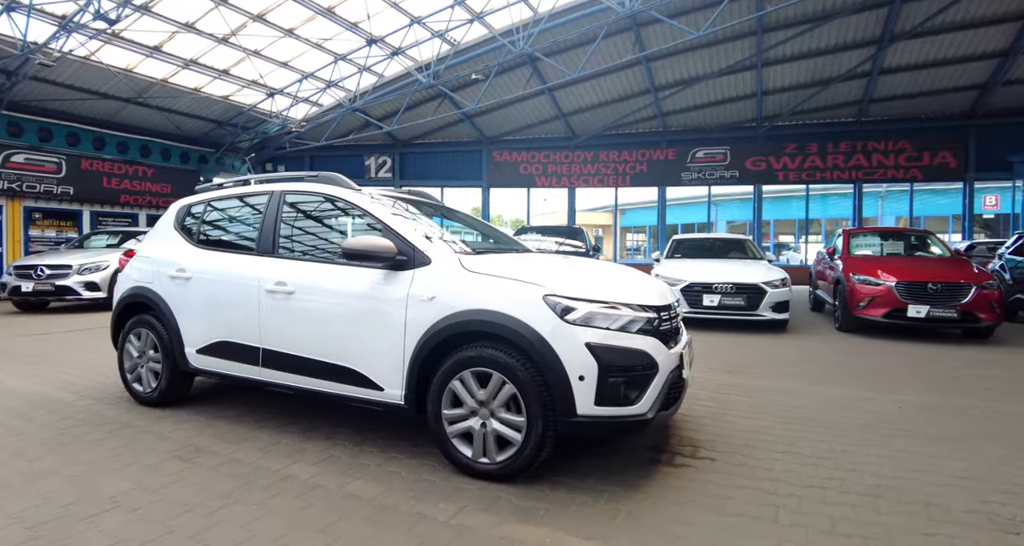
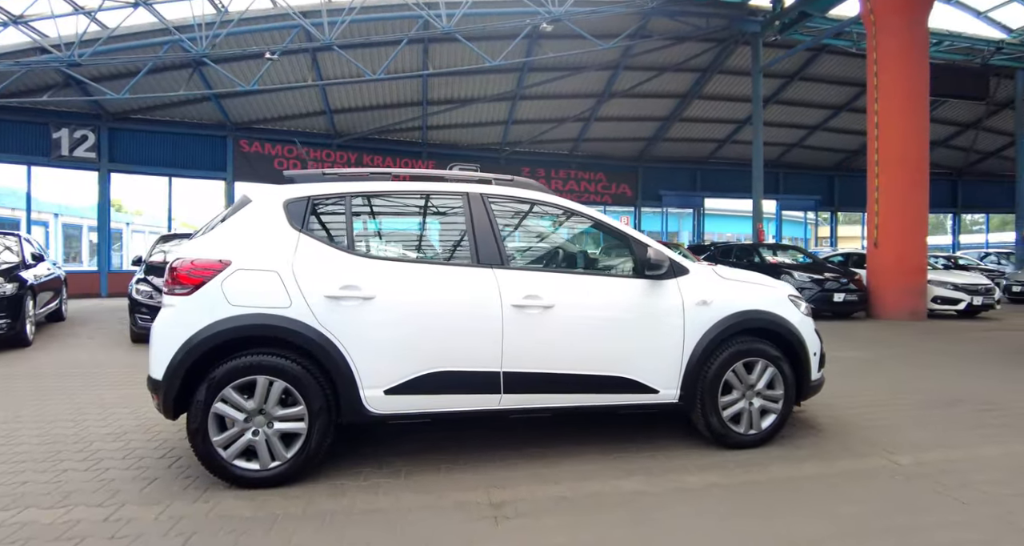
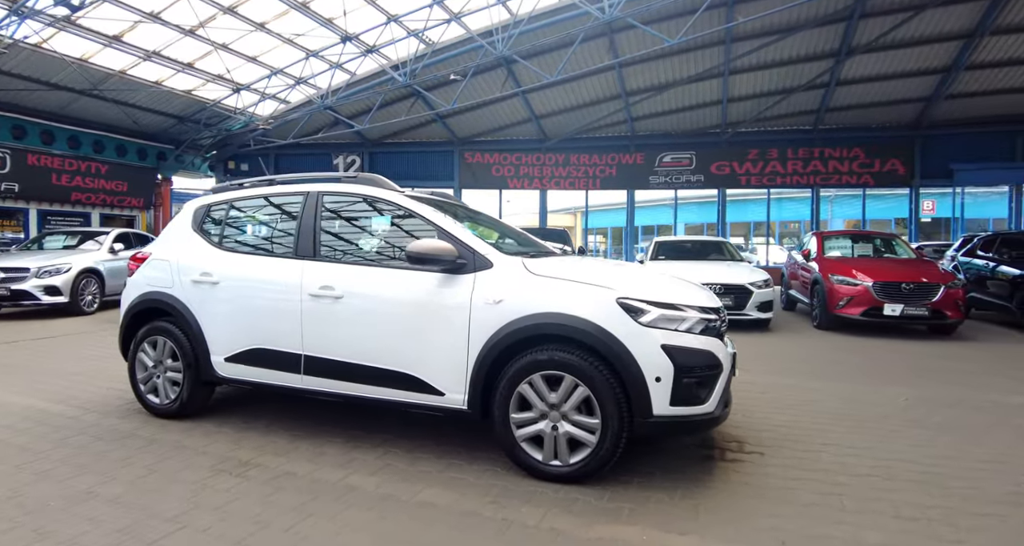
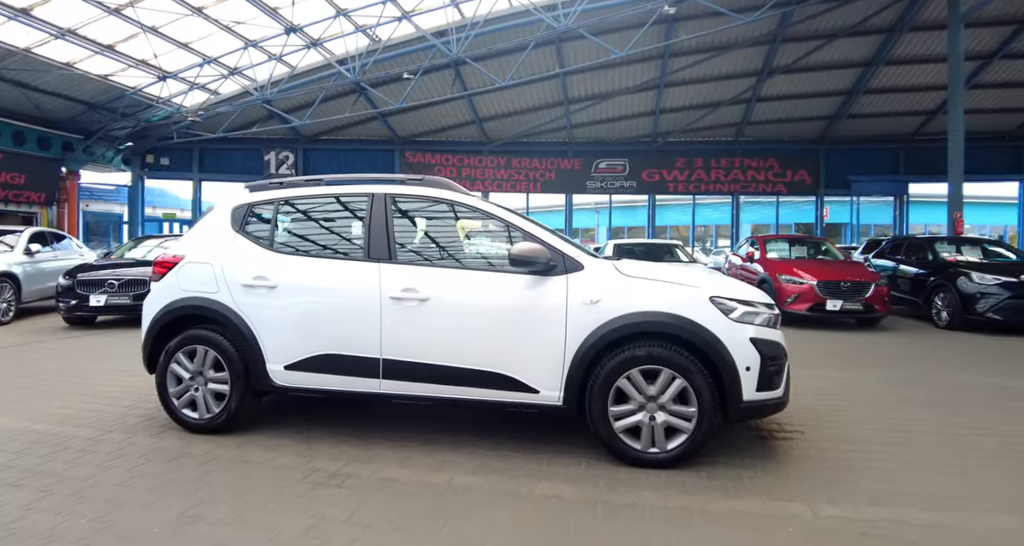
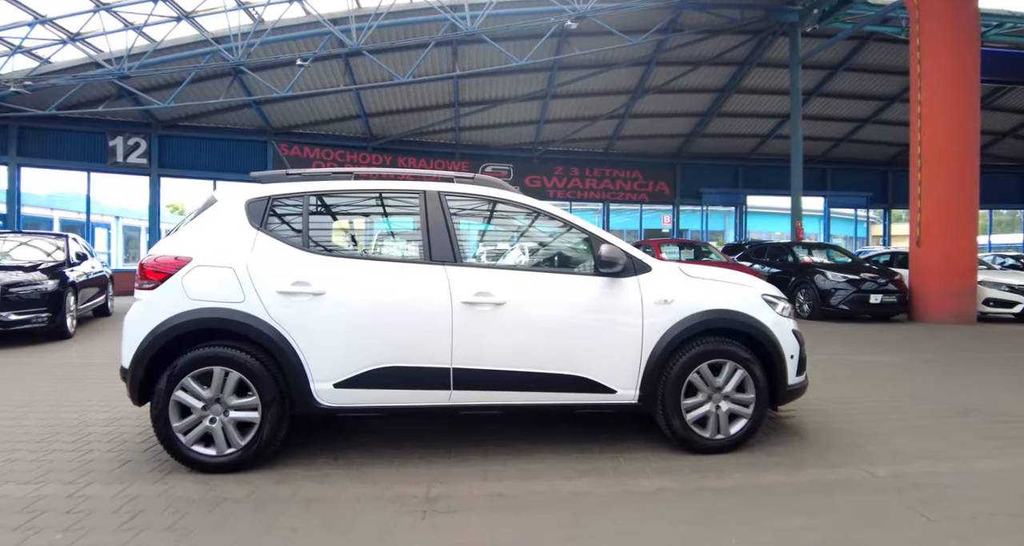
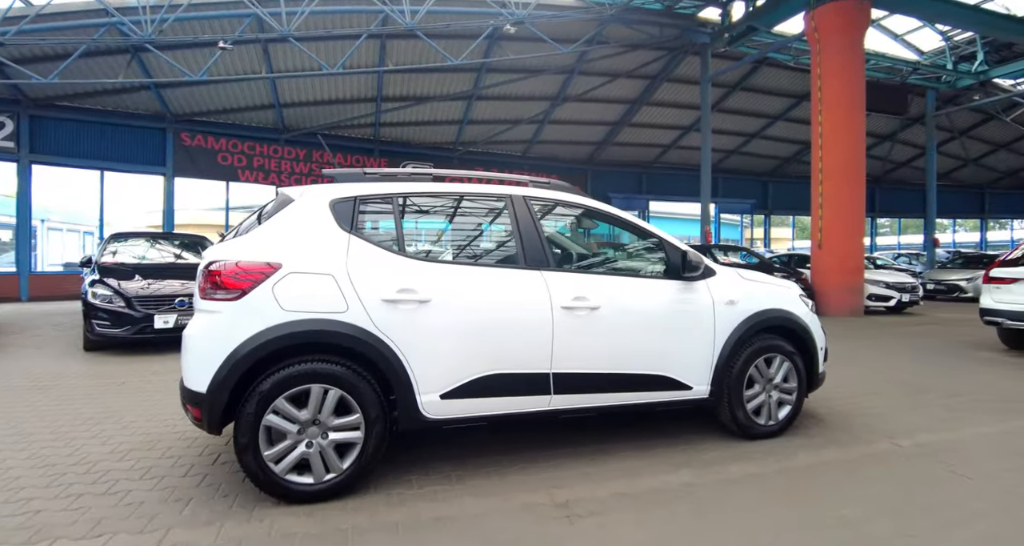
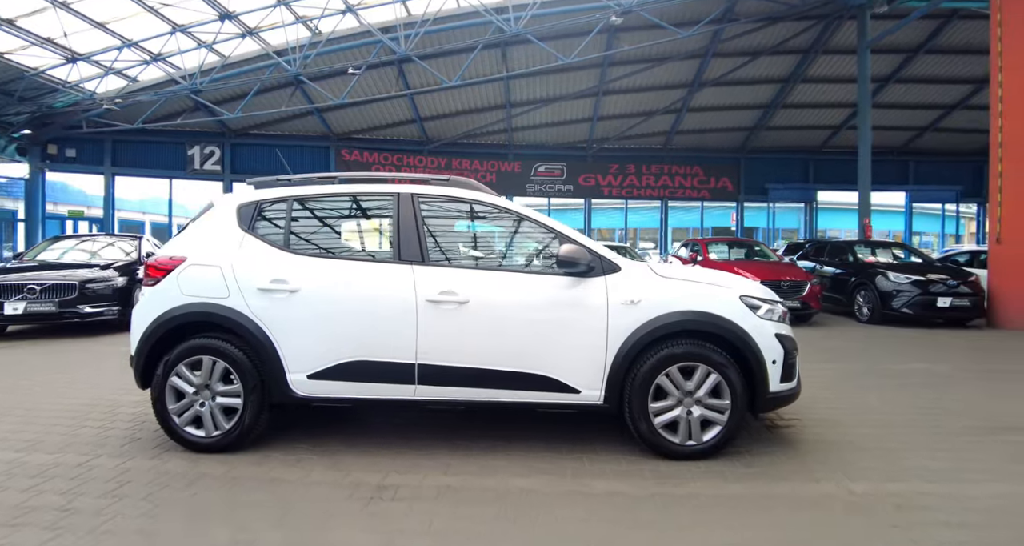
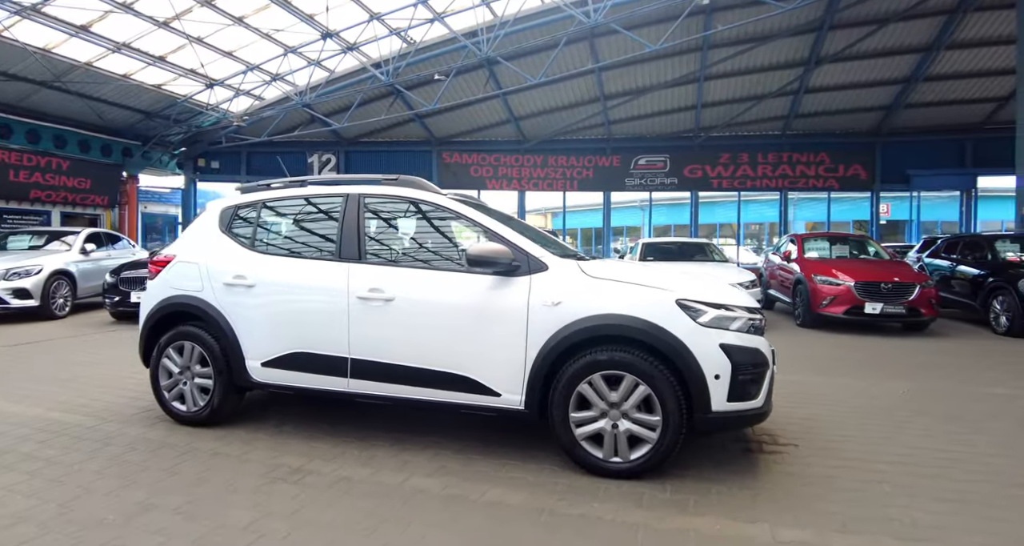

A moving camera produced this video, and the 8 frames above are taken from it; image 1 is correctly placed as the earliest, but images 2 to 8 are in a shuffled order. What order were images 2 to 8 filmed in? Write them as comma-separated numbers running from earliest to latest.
3, 8, 4, 7, 5, 2, 6
